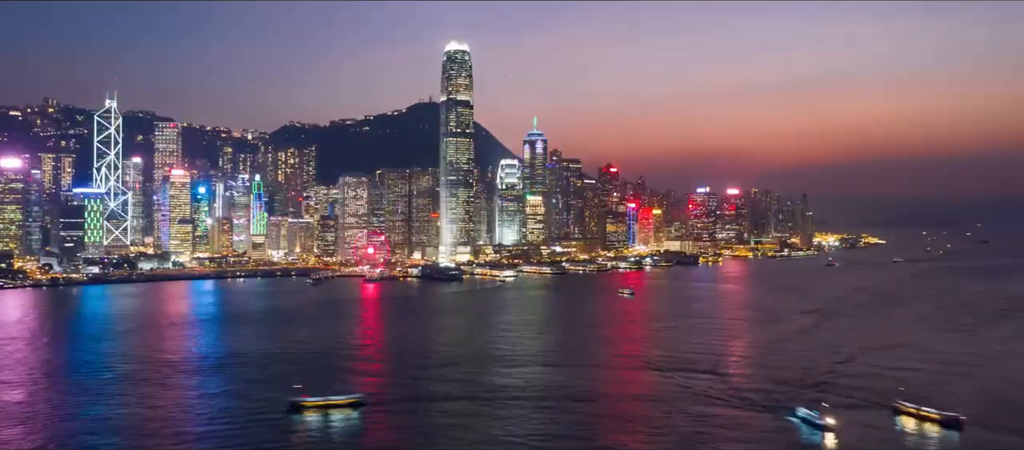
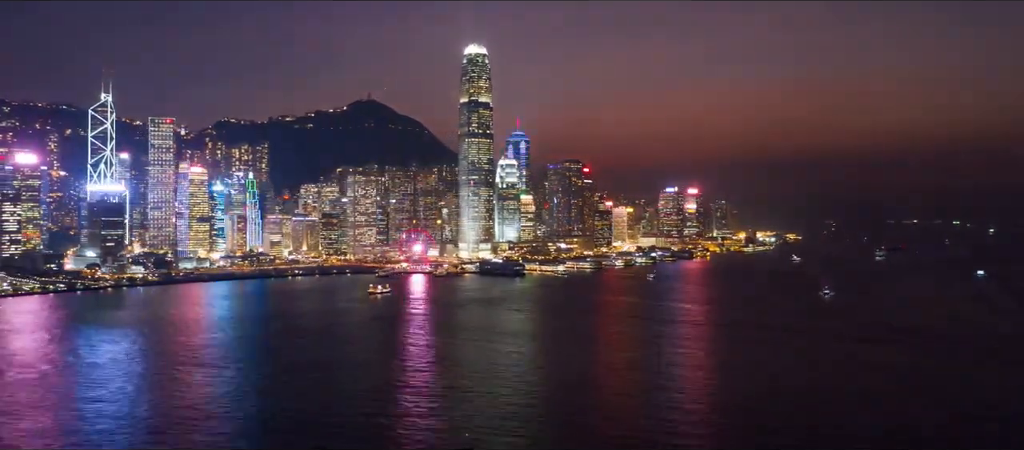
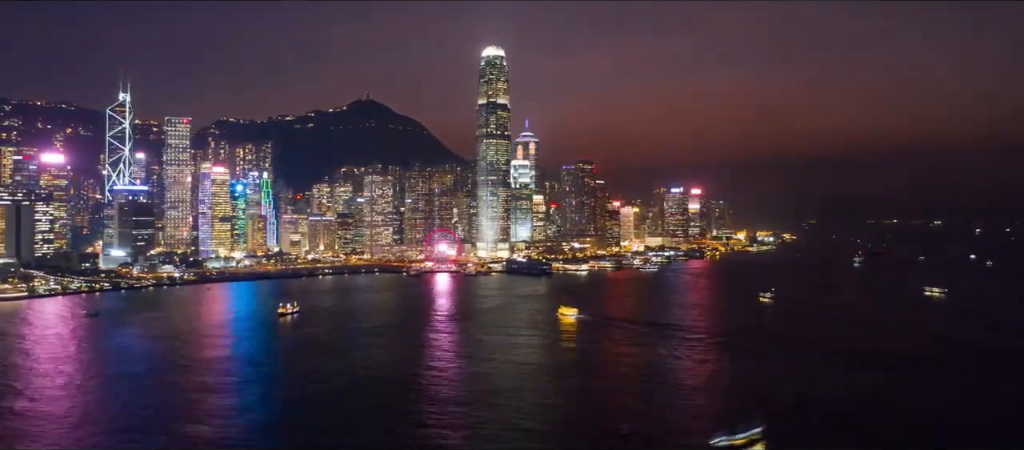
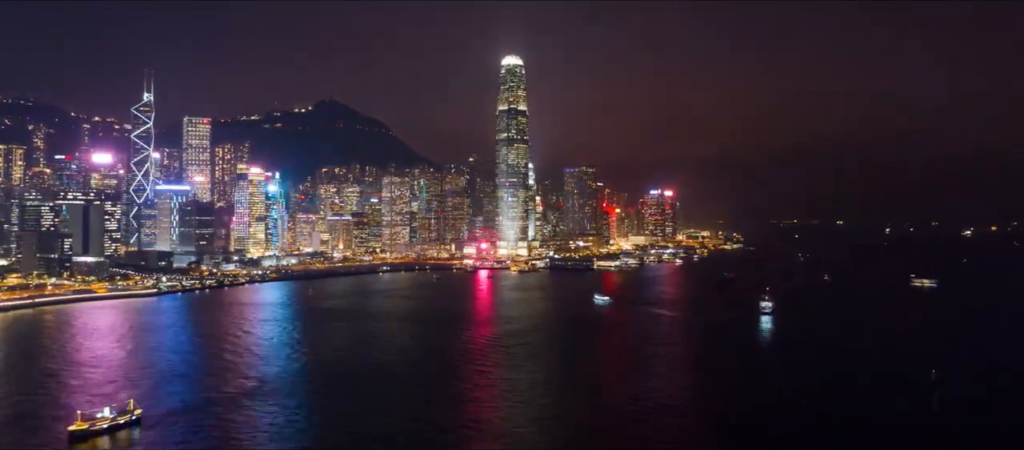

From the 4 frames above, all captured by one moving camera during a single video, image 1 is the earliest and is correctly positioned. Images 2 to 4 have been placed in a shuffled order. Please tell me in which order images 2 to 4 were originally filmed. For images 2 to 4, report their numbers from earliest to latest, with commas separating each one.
2, 3, 4
